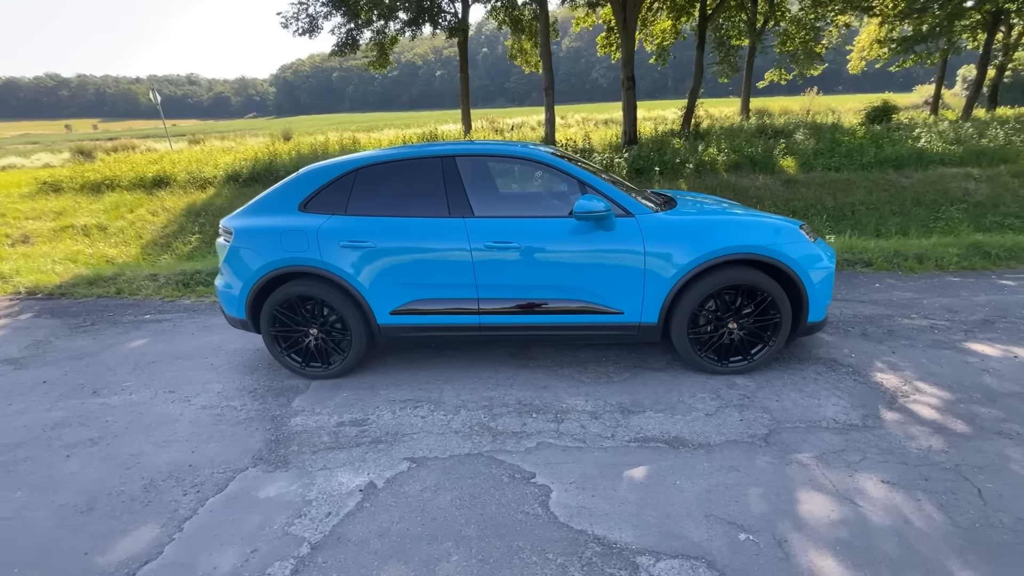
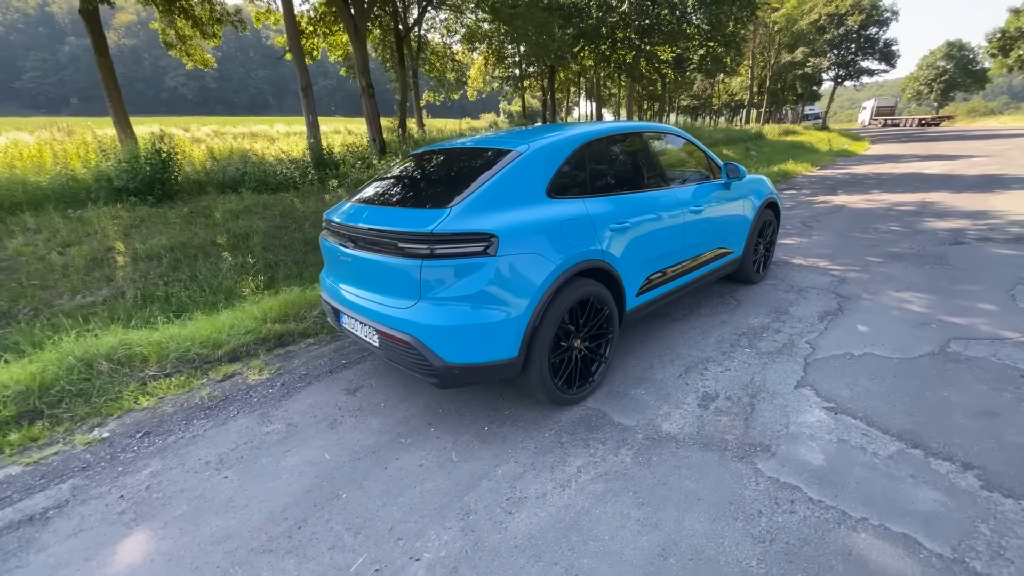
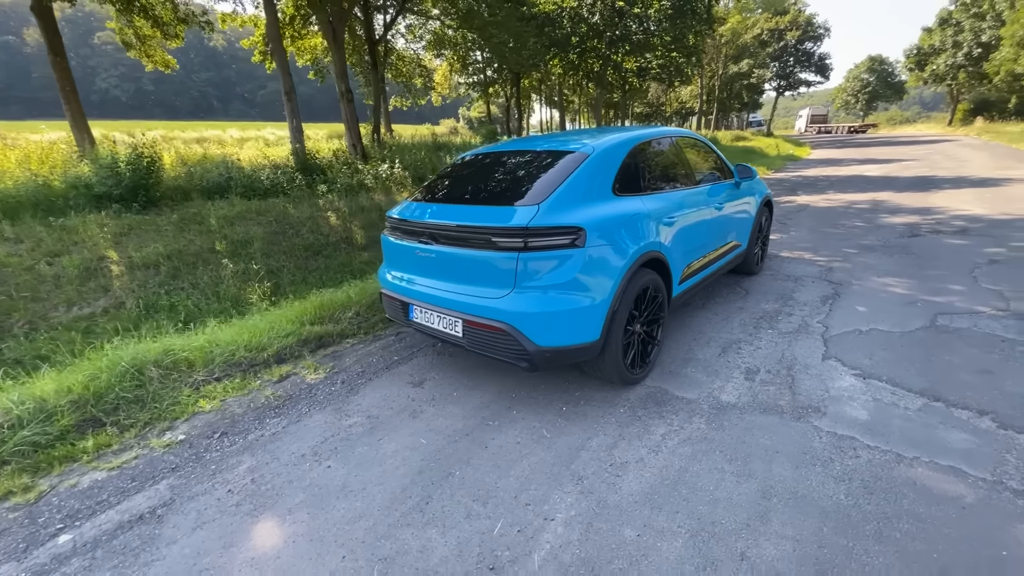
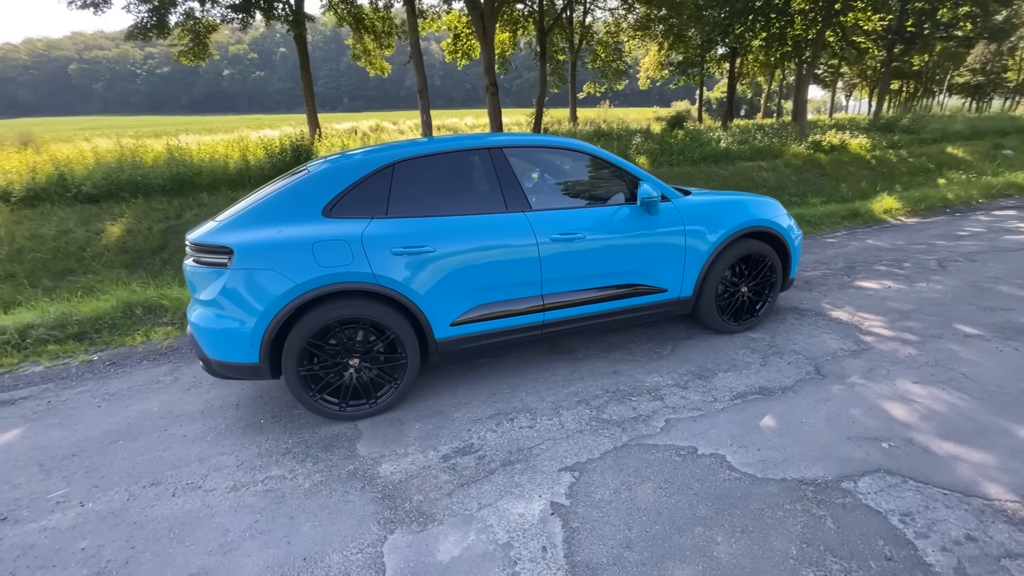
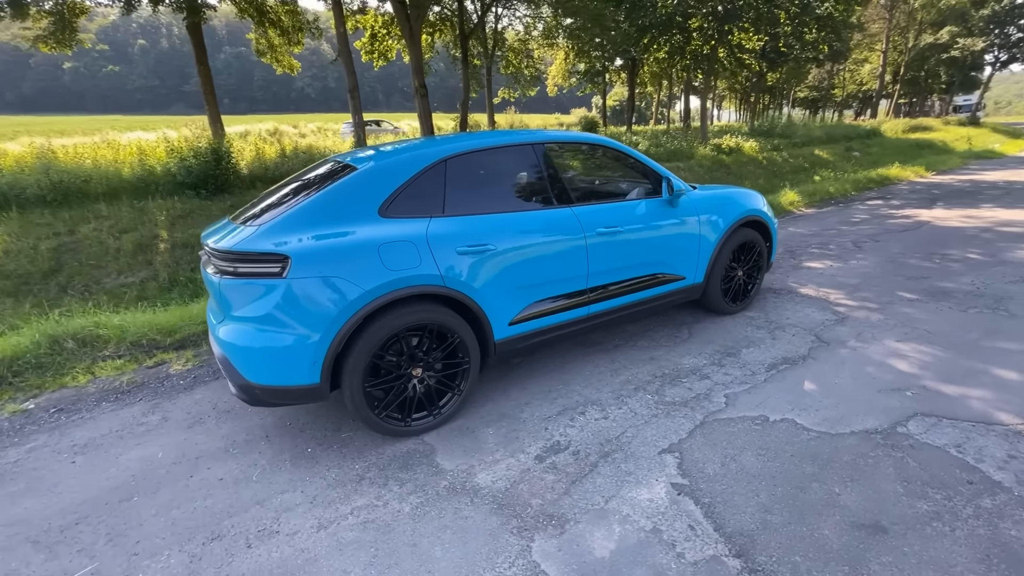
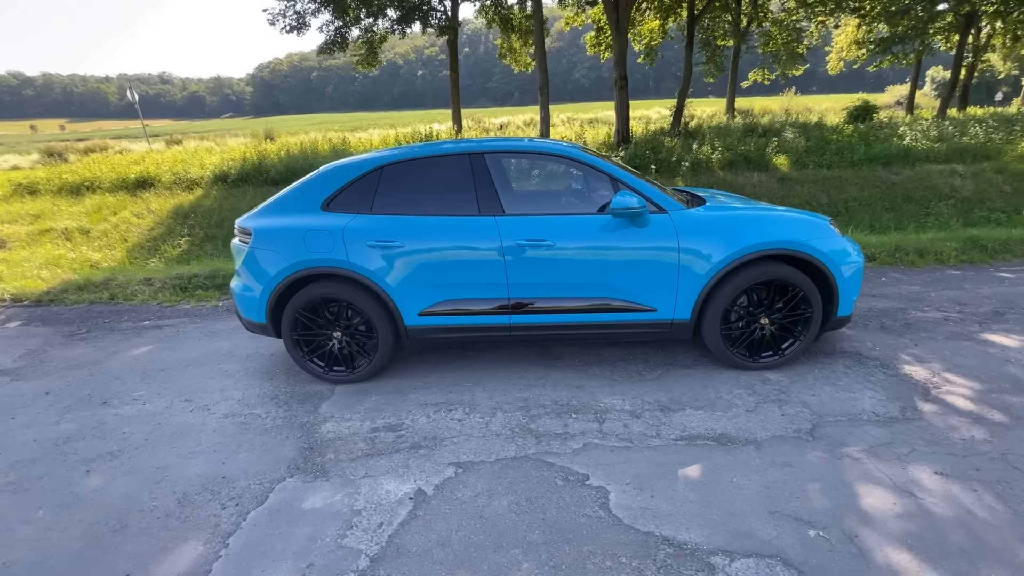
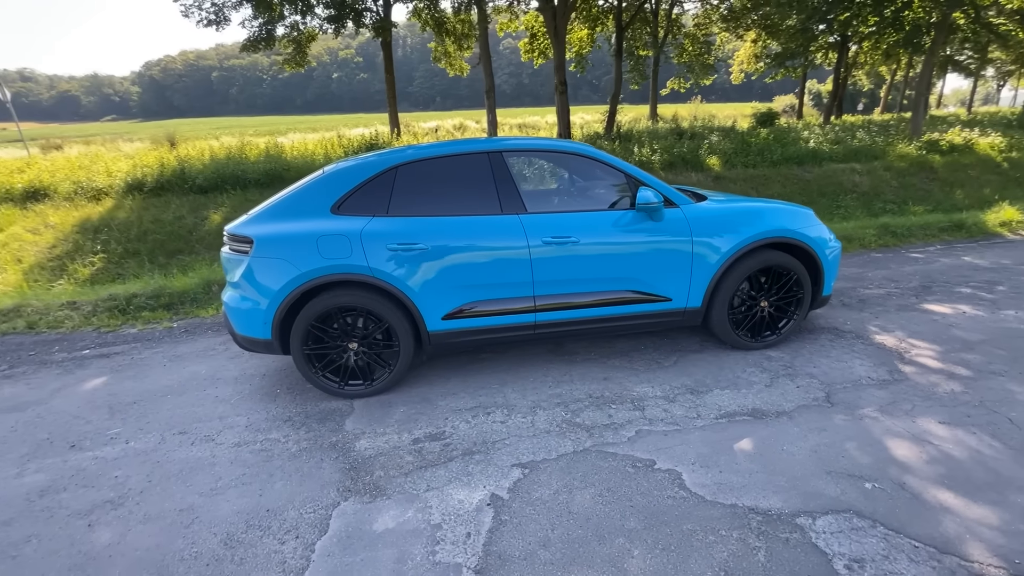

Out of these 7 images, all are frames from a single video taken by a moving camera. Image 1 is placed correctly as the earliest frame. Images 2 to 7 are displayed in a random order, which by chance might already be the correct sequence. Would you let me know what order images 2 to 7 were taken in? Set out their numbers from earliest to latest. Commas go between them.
6, 7, 4, 5, 2, 3
